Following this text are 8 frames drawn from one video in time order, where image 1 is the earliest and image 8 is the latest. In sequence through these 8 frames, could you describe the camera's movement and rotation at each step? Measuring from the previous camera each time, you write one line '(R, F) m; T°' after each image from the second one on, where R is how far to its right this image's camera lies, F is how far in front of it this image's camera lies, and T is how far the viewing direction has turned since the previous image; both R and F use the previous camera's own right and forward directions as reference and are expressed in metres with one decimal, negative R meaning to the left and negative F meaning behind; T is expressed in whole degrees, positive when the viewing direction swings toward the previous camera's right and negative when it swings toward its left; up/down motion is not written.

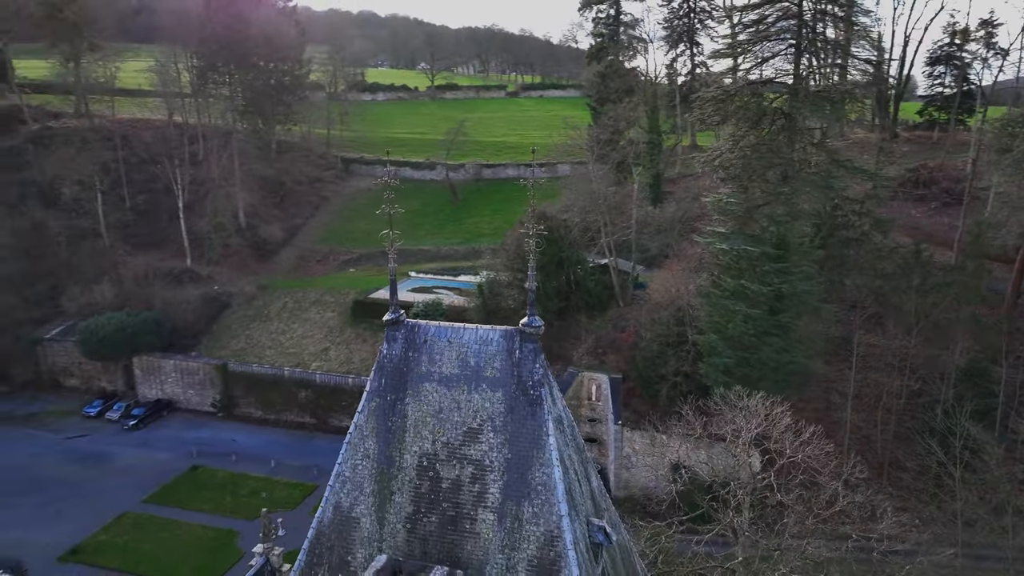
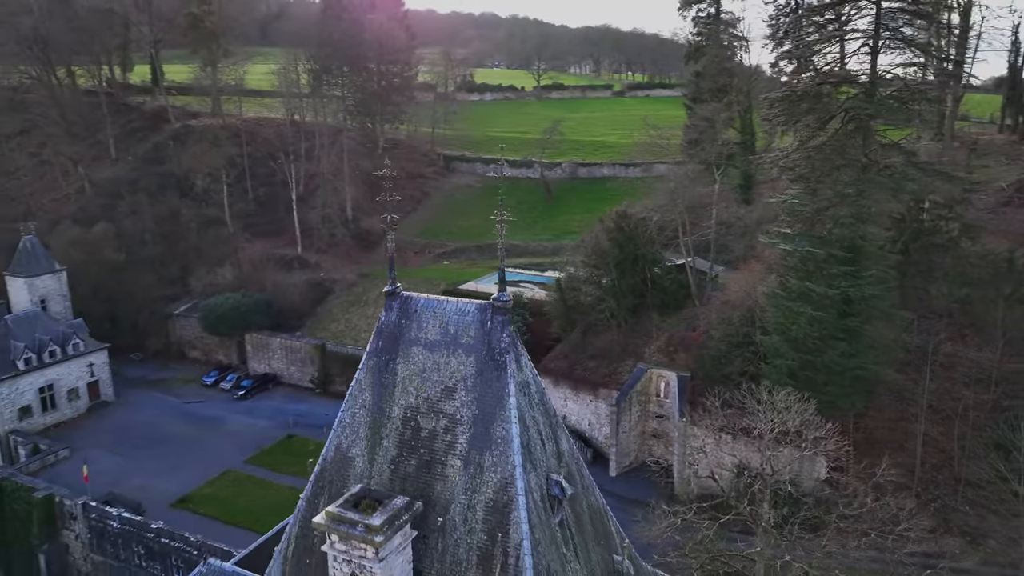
(+1.5, -0.9) m; -9°
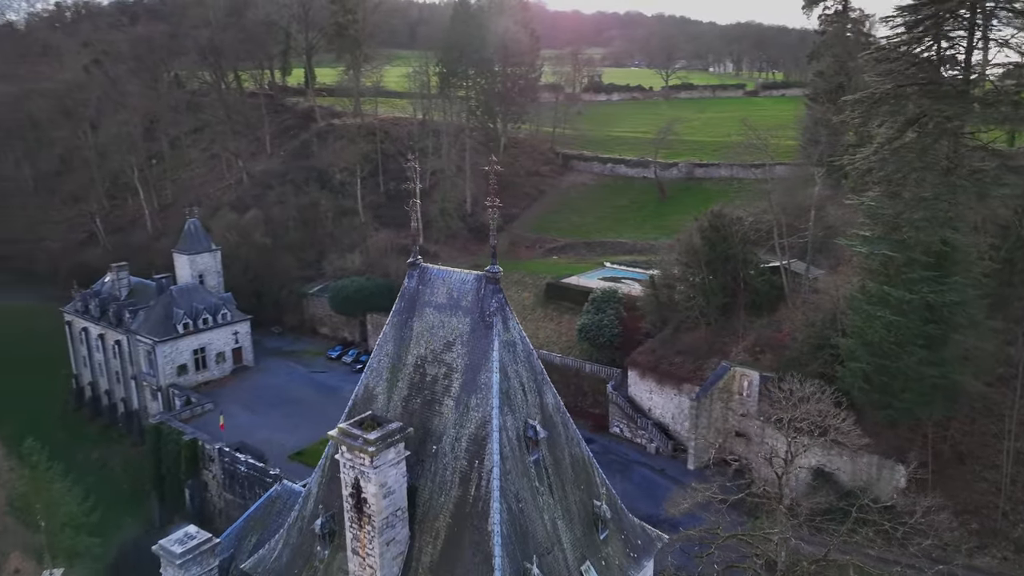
(+1.9, -1.4) m; -11°
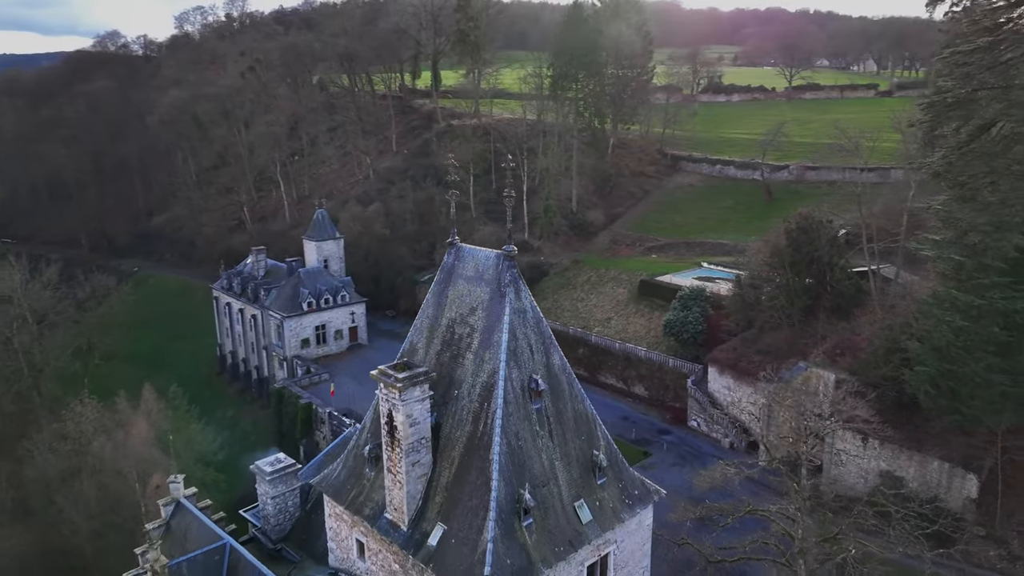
(+1.8, -1.8) m; -10°
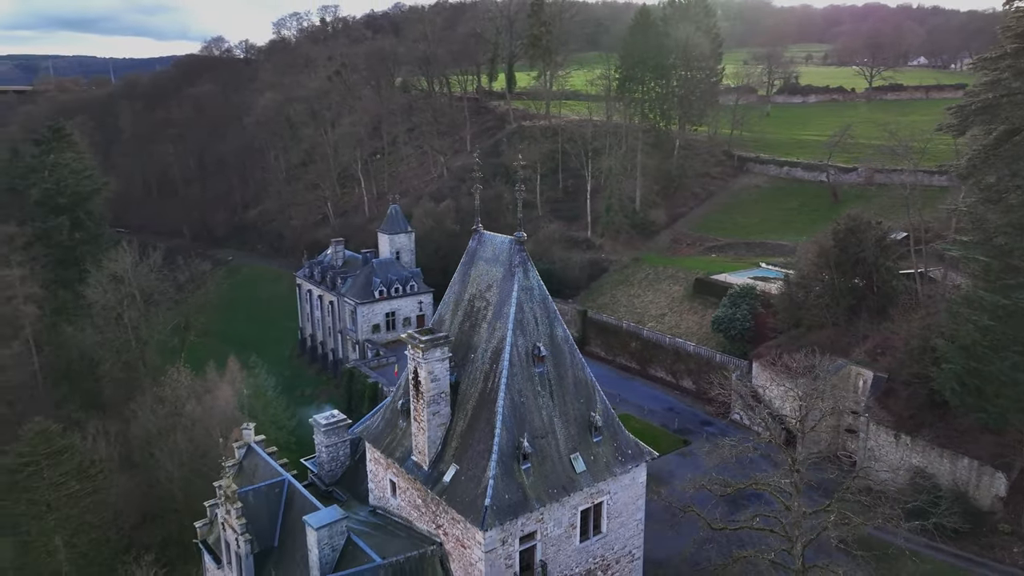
(+1.3, -1.8) m; -6°
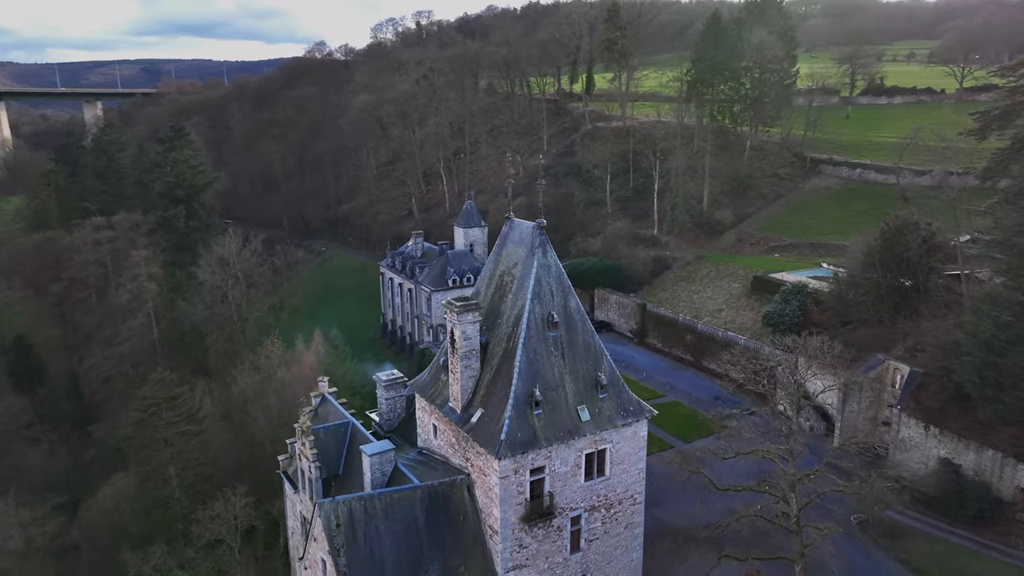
(+1.5, -2.6) m; -7°
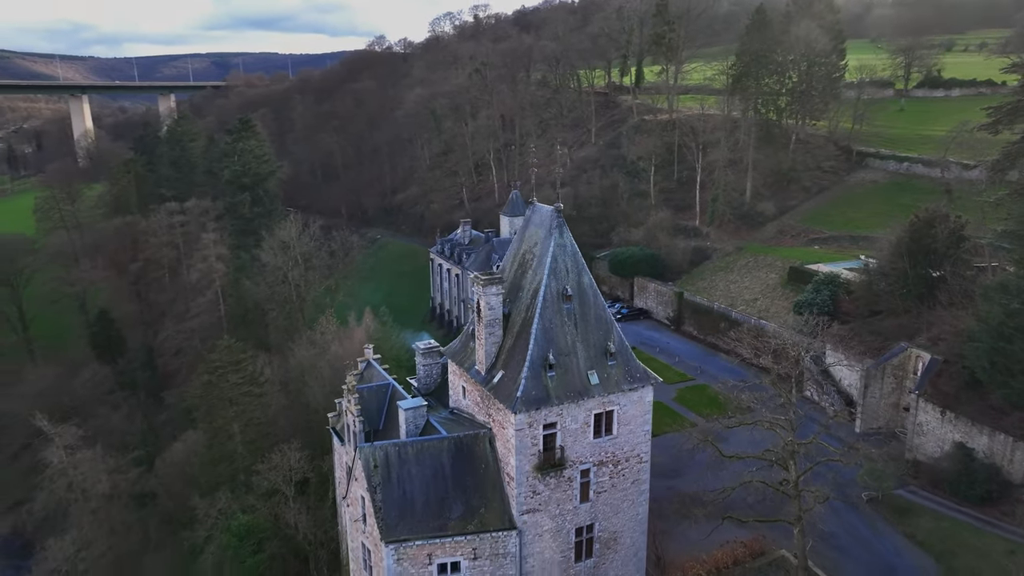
(+0.9, -1.9) m; -4°
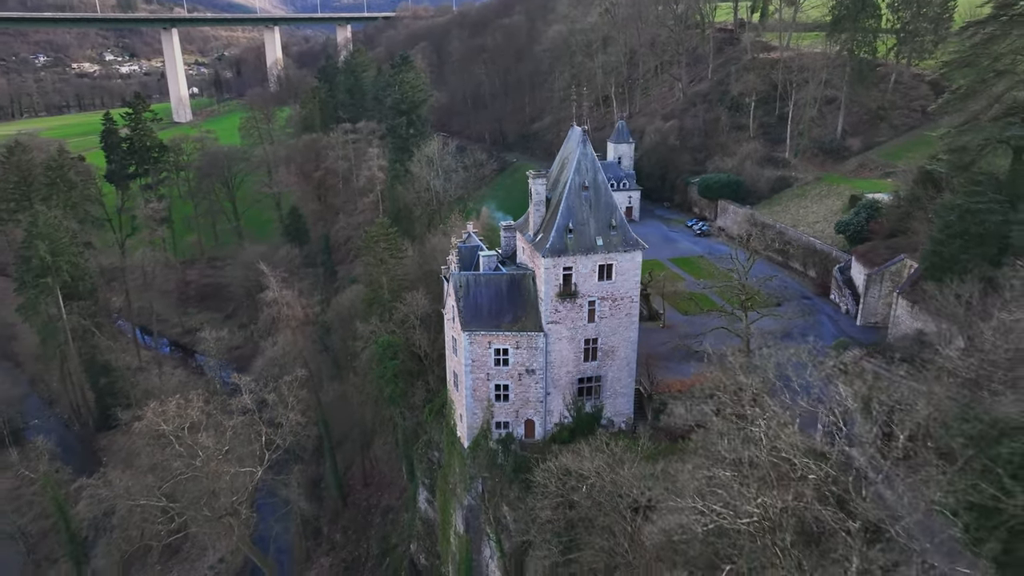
(+4.4, -9.7) m; -12°
